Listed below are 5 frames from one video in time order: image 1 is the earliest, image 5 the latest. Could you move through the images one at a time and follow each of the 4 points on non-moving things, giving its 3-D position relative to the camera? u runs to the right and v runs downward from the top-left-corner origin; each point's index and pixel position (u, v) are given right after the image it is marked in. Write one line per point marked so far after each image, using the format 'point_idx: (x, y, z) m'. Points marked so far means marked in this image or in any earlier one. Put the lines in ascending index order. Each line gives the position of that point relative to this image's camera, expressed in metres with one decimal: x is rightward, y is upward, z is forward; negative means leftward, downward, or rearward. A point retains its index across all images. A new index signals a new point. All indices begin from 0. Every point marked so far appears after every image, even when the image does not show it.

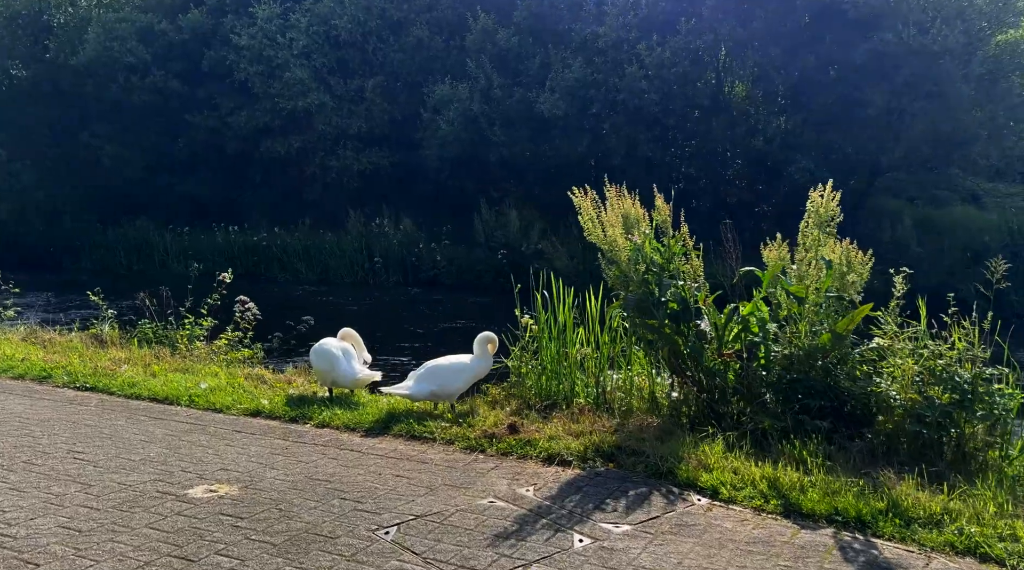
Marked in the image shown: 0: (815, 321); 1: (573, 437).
0: (+2.6, -0.3, +7.9) m
1: (+0.5, -1.3, +7.6) m
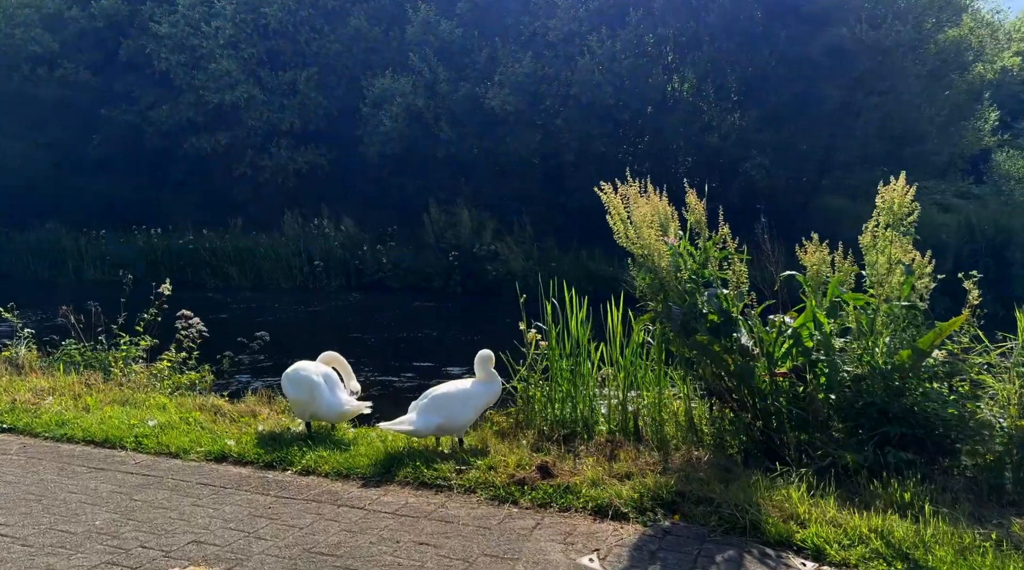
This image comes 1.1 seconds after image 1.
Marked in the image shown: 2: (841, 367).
0: (+2.8, -0.4, +6.8) m
1: (+0.7, -1.3, +6.4) m
2: (+2.4, -0.6, +6.7) m
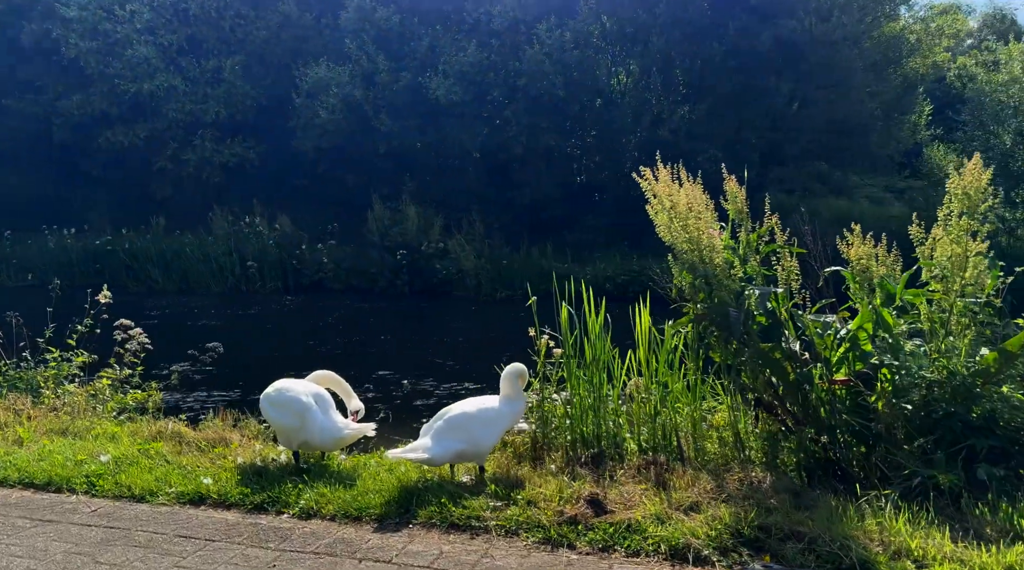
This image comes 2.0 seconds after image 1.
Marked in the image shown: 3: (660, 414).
0: (+3.0, -0.3, +6.1) m
1: (+1.0, -1.3, +5.4) m
2: (+2.6, -0.6, +5.9) m
3: (+1.1, -1.0, +6.9) m
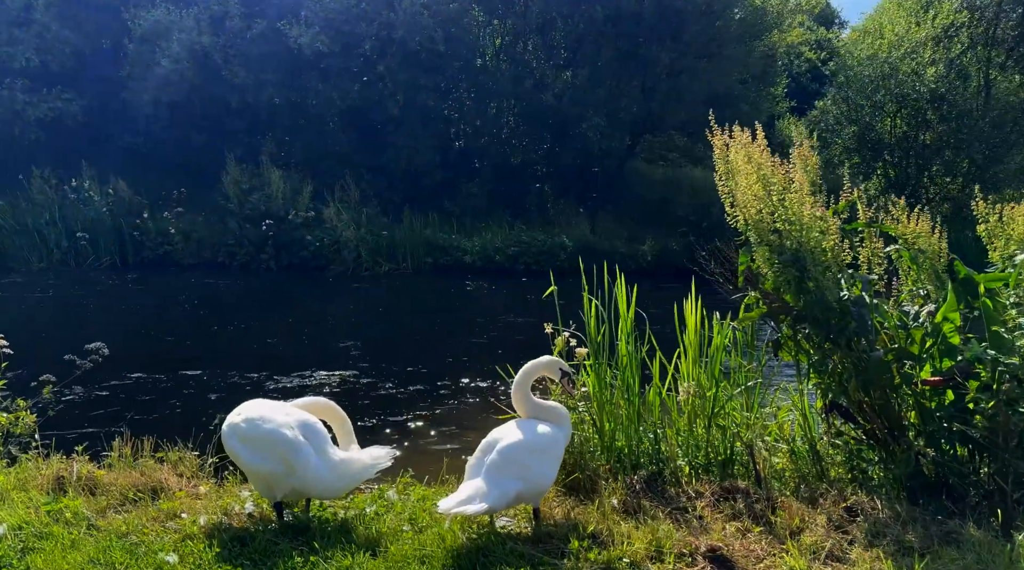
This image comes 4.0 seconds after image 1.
0: (+3.3, -0.2, +5.3) m
1: (+1.5, -1.3, +4.3) m
2: (+2.9, -0.5, +5.0) m
3: (+1.3, -0.9, +5.7) m
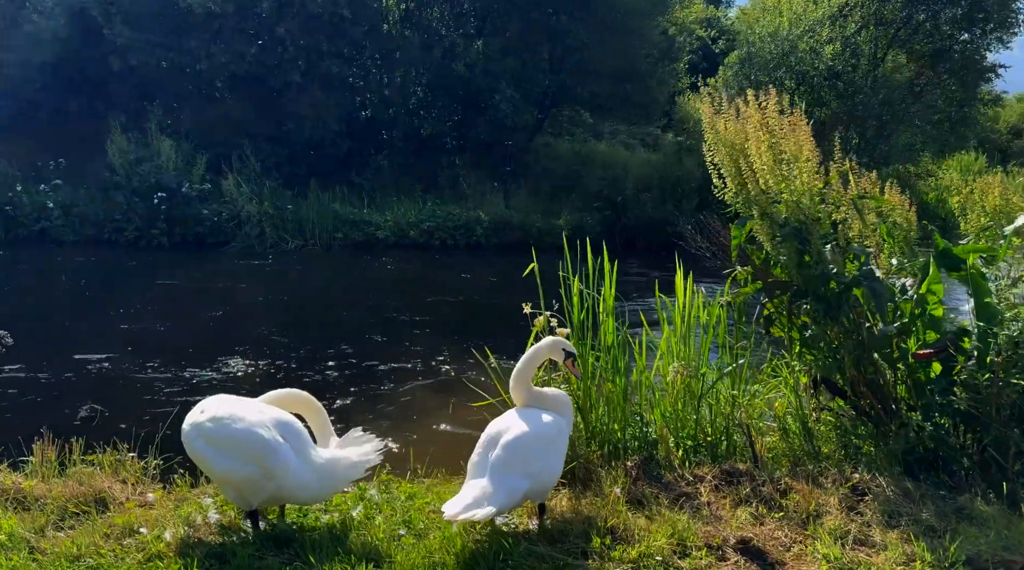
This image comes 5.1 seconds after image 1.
0: (+3.2, -0.1, +5.2) m
1: (+1.5, -1.2, +4.1) m
2: (+2.9, -0.3, +5.0) m
3: (+1.1, -0.7, +5.4) m
